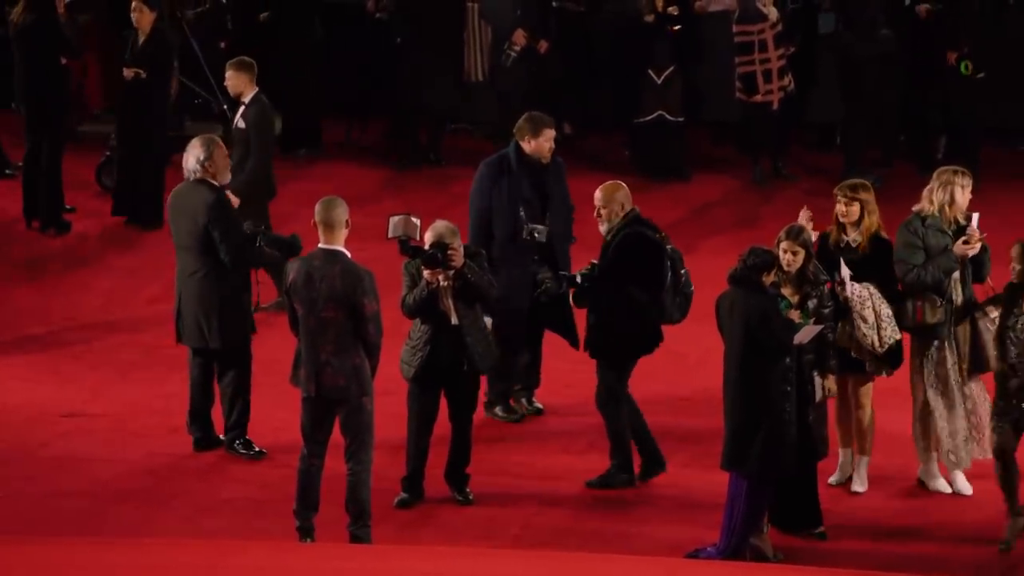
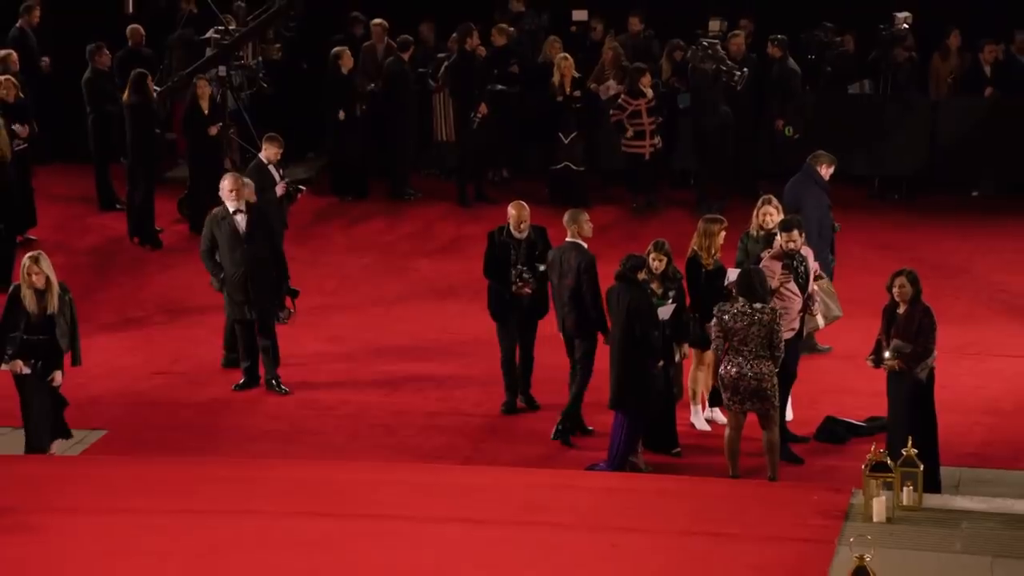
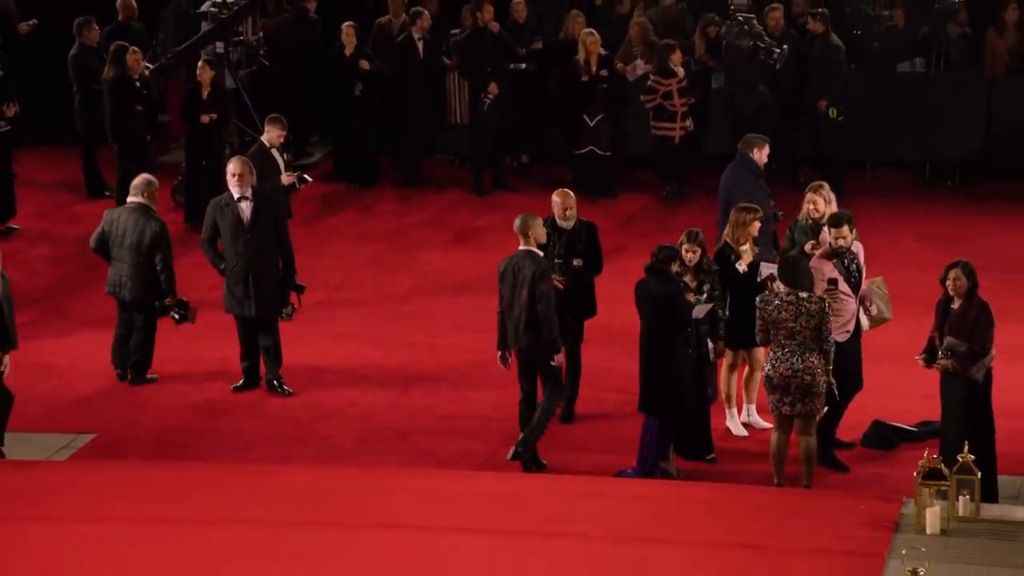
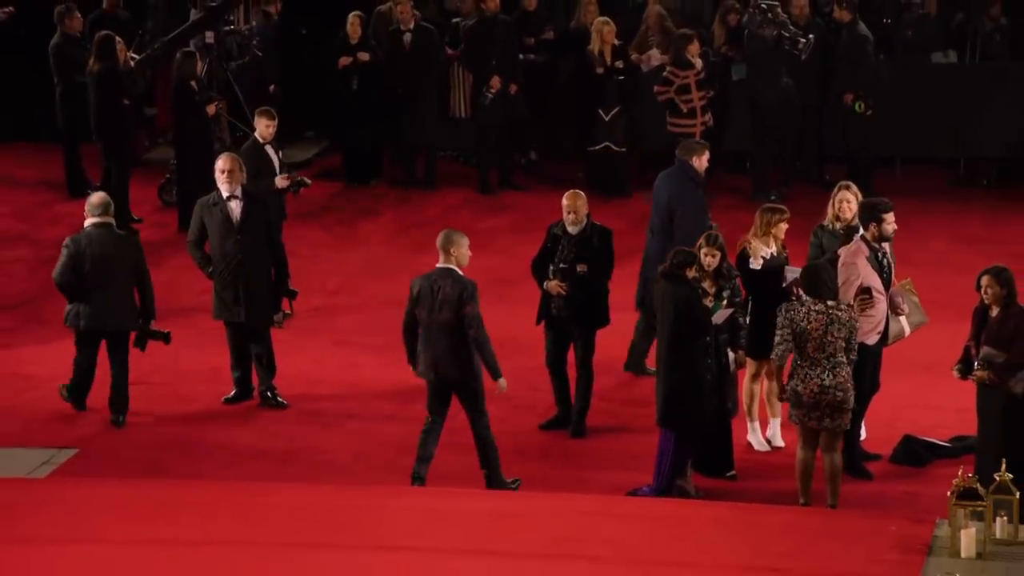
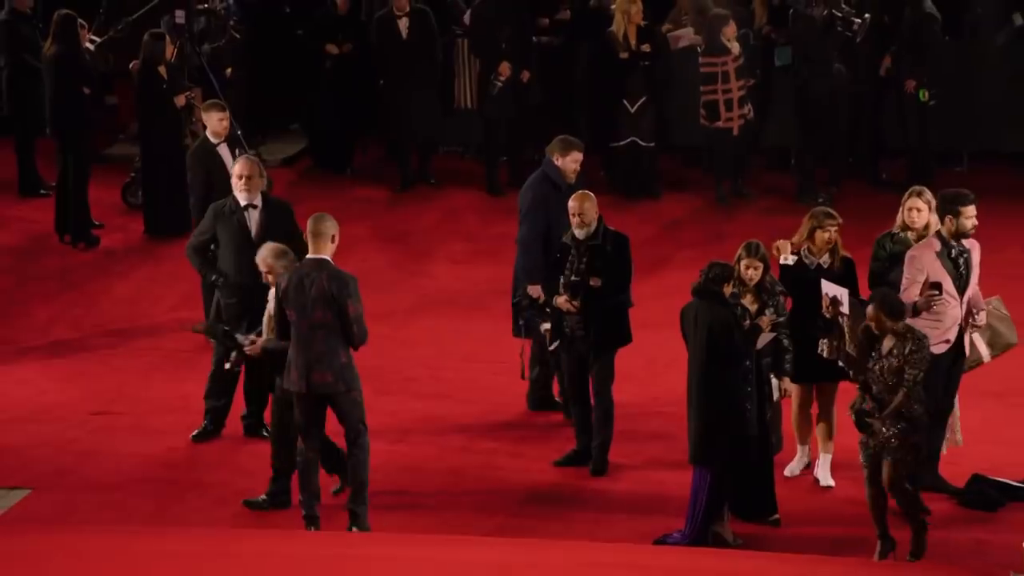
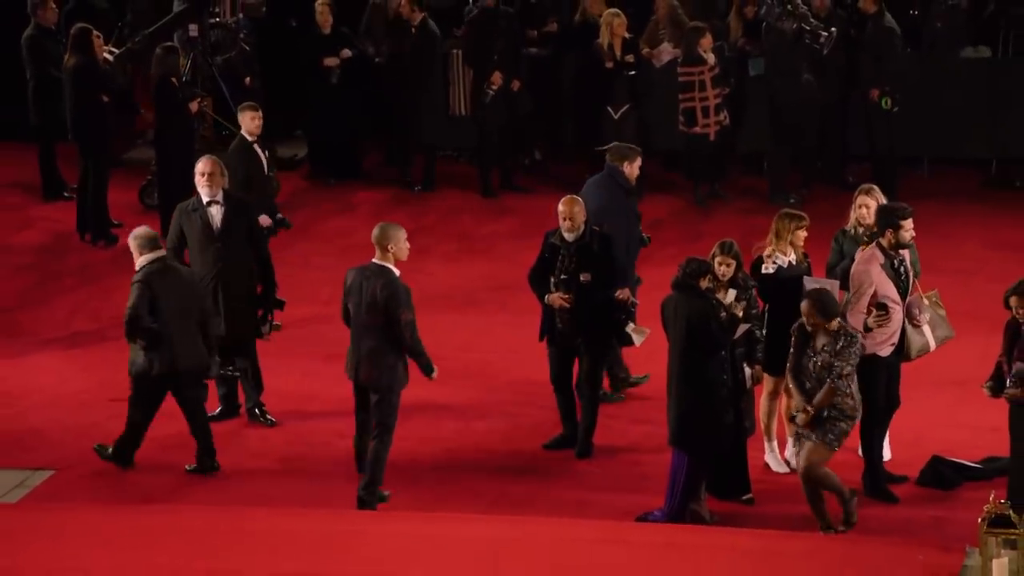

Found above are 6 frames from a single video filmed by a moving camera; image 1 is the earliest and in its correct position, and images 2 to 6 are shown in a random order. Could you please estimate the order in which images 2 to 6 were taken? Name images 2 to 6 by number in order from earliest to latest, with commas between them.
5, 6, 4, 3, 2
